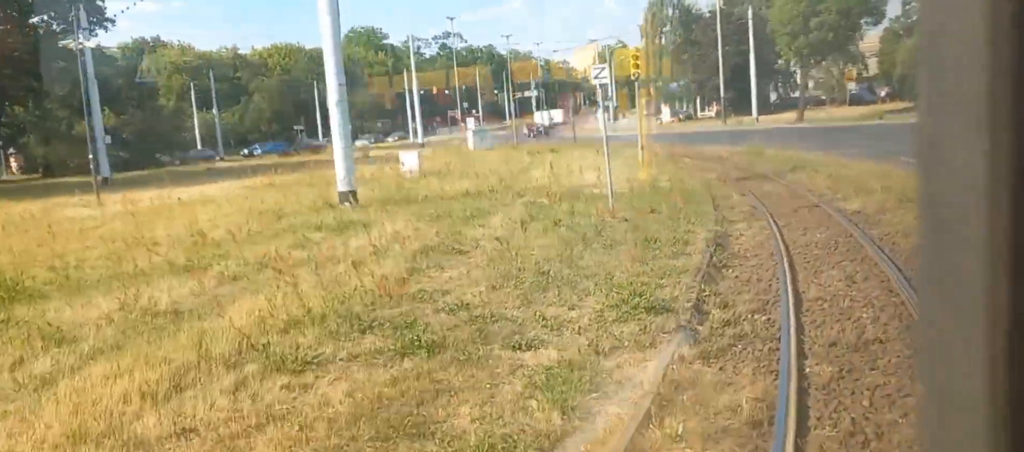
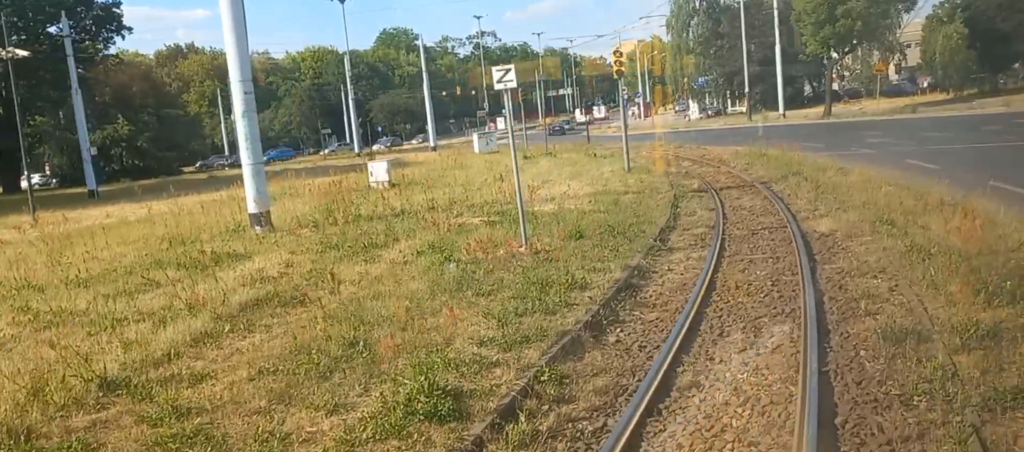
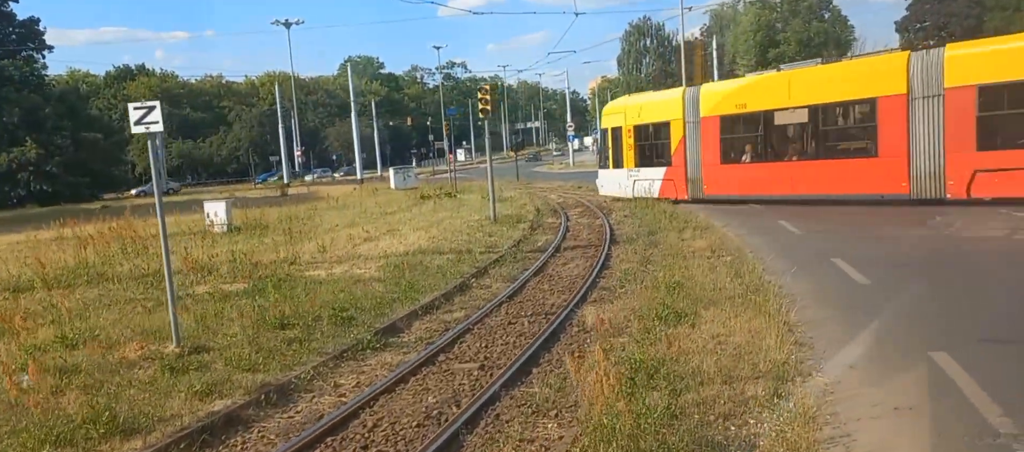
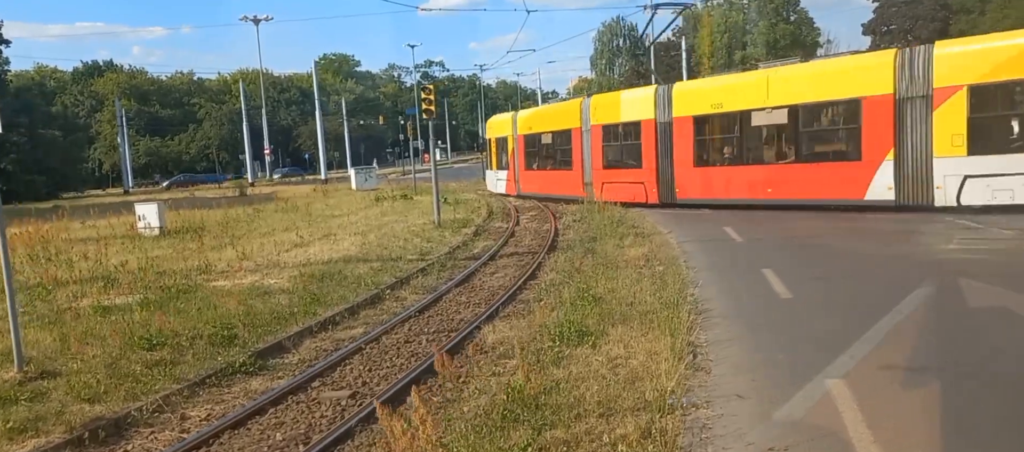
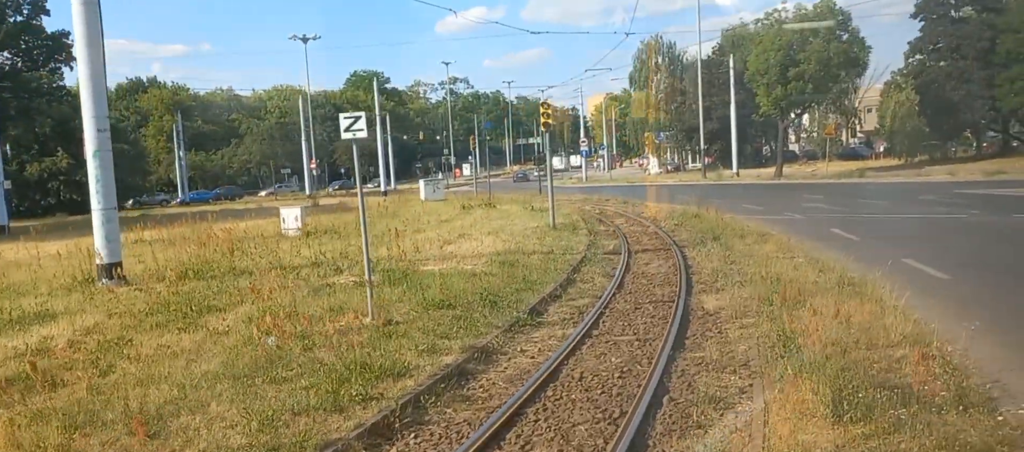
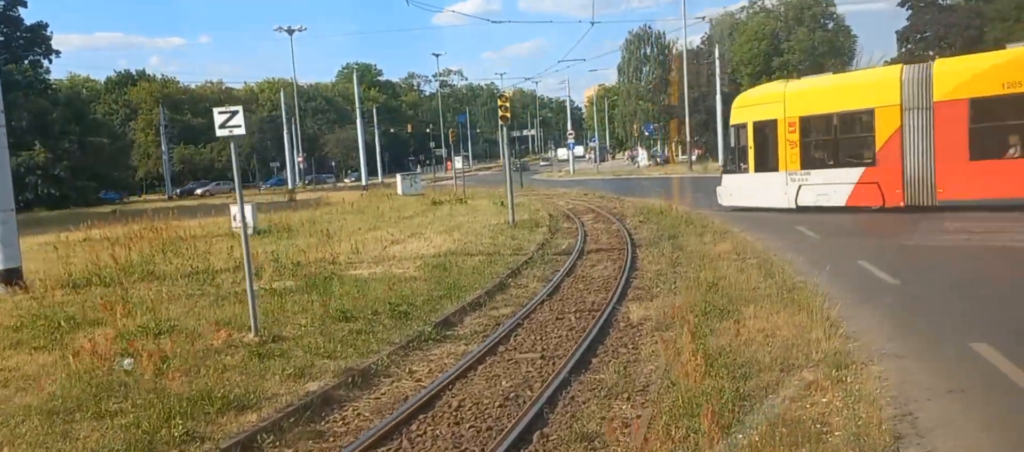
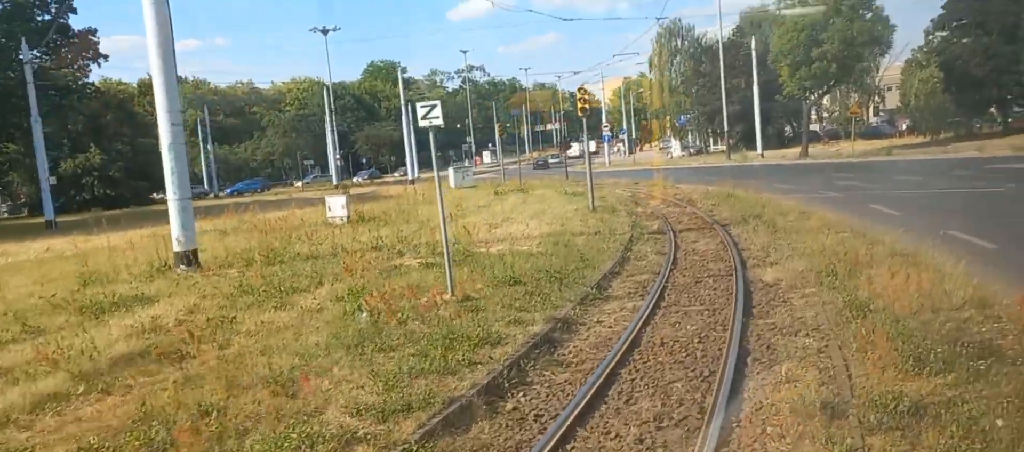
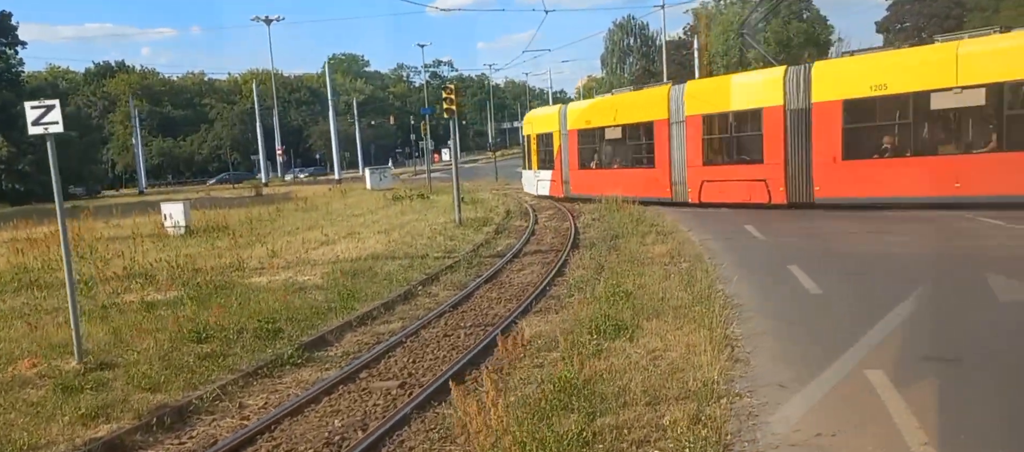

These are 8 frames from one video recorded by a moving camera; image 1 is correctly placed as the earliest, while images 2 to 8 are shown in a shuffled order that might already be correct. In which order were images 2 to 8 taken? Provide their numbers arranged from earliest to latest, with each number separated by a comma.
2, 7, 5, 6, 3, 8, 4
